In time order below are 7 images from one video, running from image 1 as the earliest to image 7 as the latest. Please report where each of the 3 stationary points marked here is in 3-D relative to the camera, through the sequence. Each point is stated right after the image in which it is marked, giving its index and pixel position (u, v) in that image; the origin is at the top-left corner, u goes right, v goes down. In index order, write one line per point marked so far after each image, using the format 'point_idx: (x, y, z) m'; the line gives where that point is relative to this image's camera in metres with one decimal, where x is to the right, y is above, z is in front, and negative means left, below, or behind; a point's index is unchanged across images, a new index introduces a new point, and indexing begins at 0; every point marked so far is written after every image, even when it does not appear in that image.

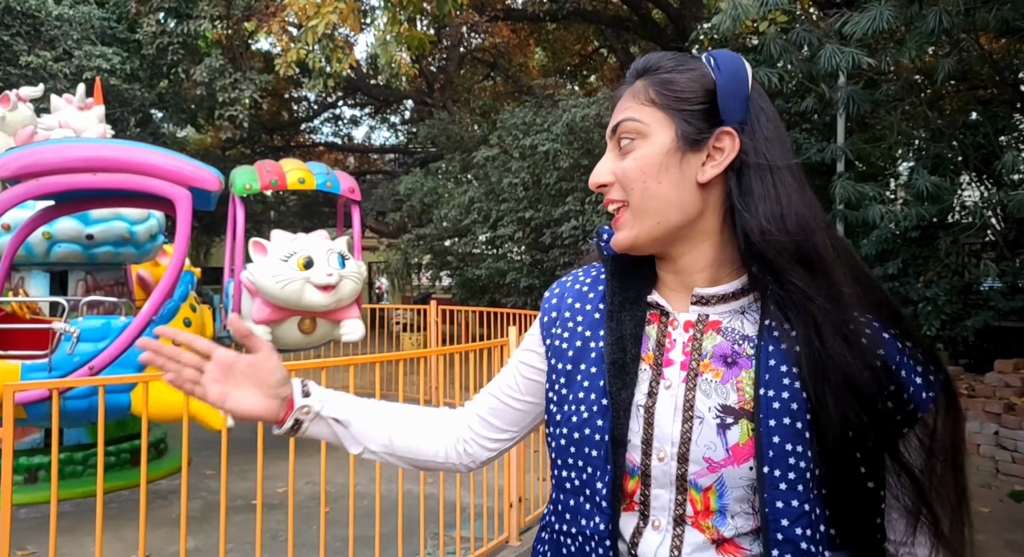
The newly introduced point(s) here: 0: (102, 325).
0: (-2.3, -0.3, +4.0) m
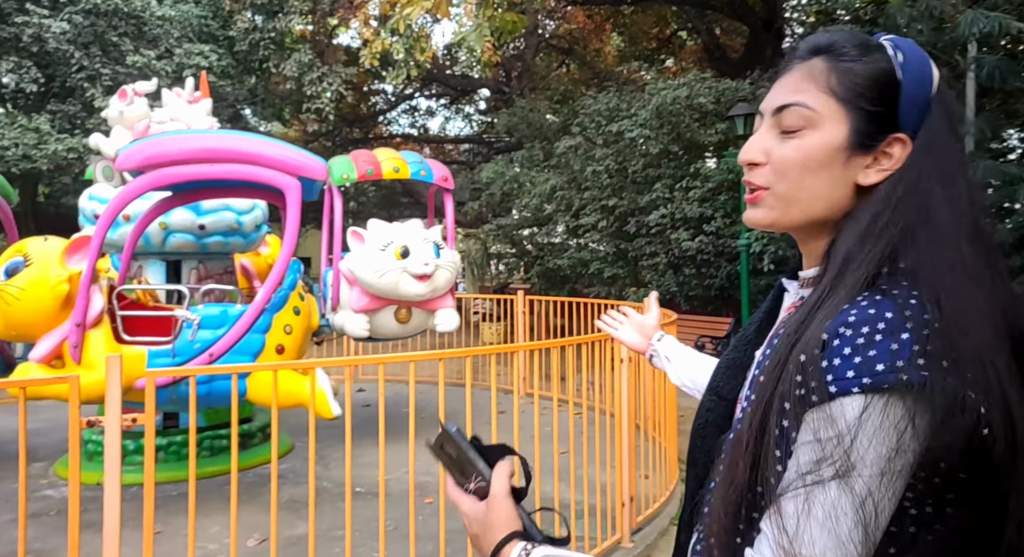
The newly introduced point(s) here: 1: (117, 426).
0: (-1.7, -0.2, +4.1) m
1: (-1.5, -0.5, +2.6) m
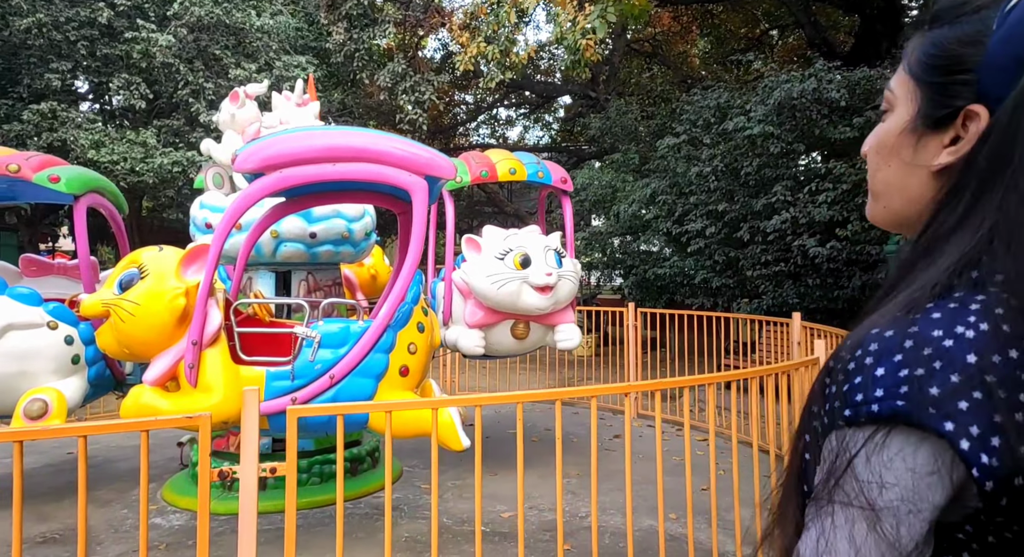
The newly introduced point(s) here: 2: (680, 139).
0: (-0.9, -0.3, +3.7) m
1: (-0.8, -0.6, +2.2) m
2: (+2.4, +2.0, +10.3) m
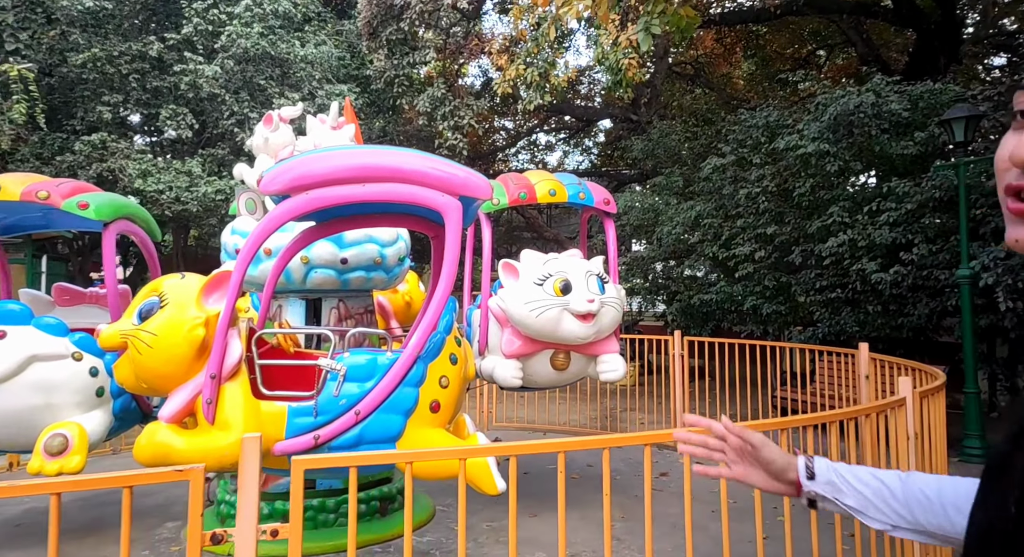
0: (-0.7, -0.4, +3.5) m
1: (-0.7, -0.7, +1.9) m
2: (+3.0, +1.7, +9.9) m
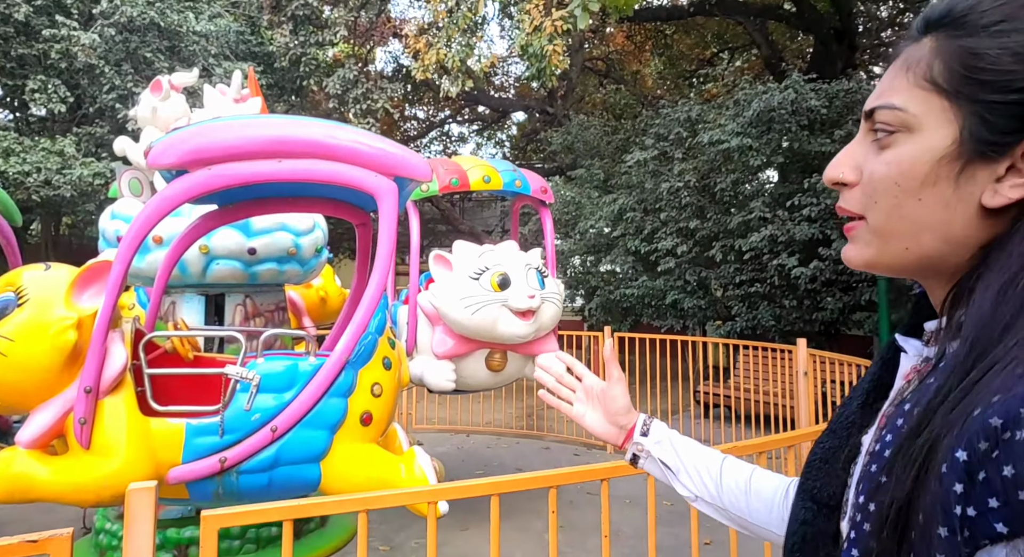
0: (-0.9, -0.4, +2.9) m
1: (-0.7, -0.6, +1.4) m
2: (+1.9, +1.7, +9.8) m
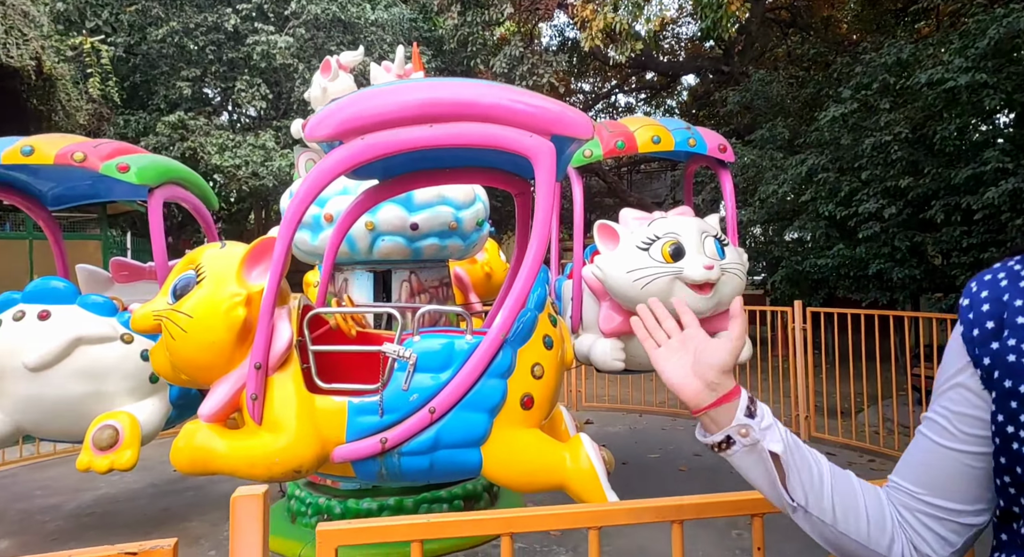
0: (-0.3, -0.3, +2.8) m
1: (-0.4, -0.6, +1.3) m
2: (+4.0, +2.1, +8.7) m
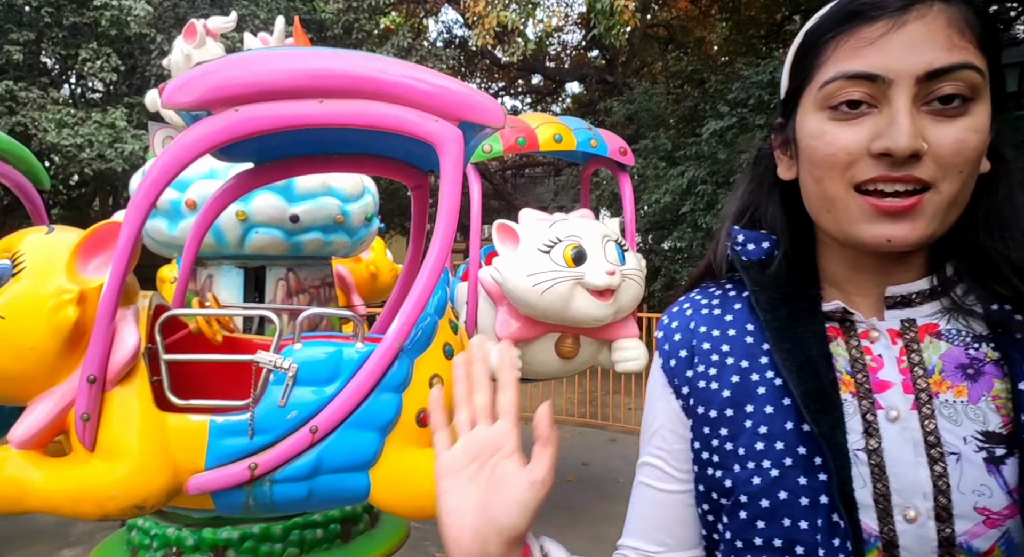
0: (-0.6, -0.3, +2.4) m
1: (-0.5, -0.6, +0.9) m
2: (+2.7, +2.0, +9.0) m
